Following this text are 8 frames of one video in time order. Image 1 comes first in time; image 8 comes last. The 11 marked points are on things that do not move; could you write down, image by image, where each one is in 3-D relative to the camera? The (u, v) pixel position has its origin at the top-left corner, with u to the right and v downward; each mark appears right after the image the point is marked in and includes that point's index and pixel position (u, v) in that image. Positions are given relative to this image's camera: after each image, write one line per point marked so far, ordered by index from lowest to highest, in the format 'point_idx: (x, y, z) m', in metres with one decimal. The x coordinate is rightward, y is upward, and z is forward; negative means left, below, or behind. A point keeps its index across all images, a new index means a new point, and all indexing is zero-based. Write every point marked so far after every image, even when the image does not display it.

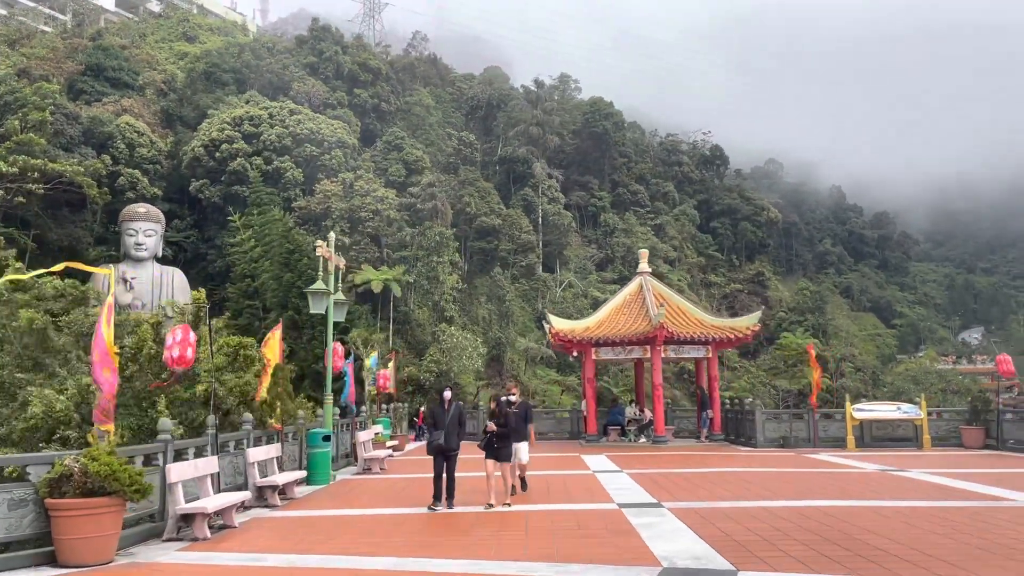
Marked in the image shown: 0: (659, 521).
0: (+1.0, -1.5, +5.5) m
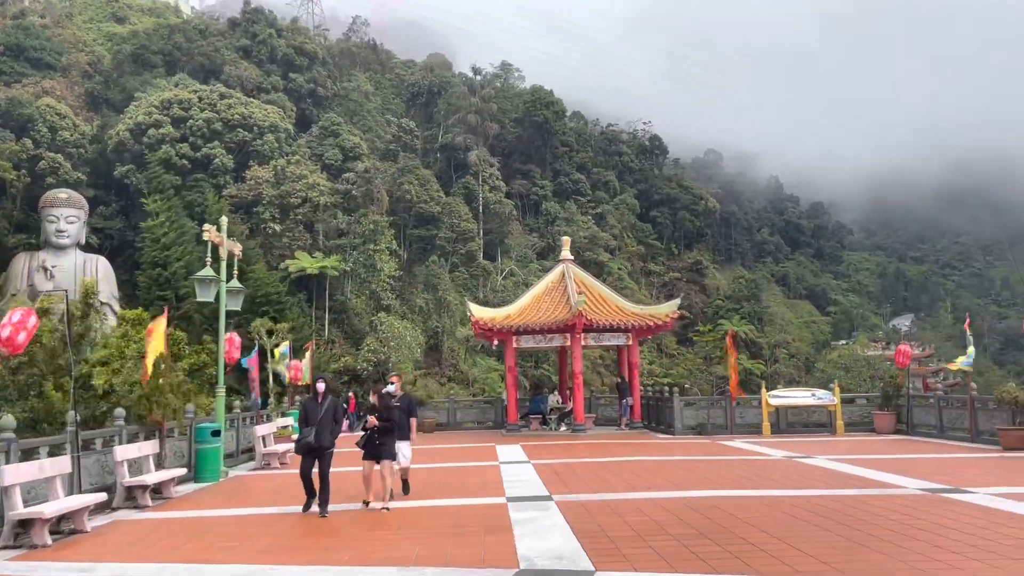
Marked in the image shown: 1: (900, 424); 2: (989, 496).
0: (+0.2, -1.5, +5.3) m
1: (+5.7, -2.0, +12.3) m
2: (+3.3, -1.5, +5.8) m
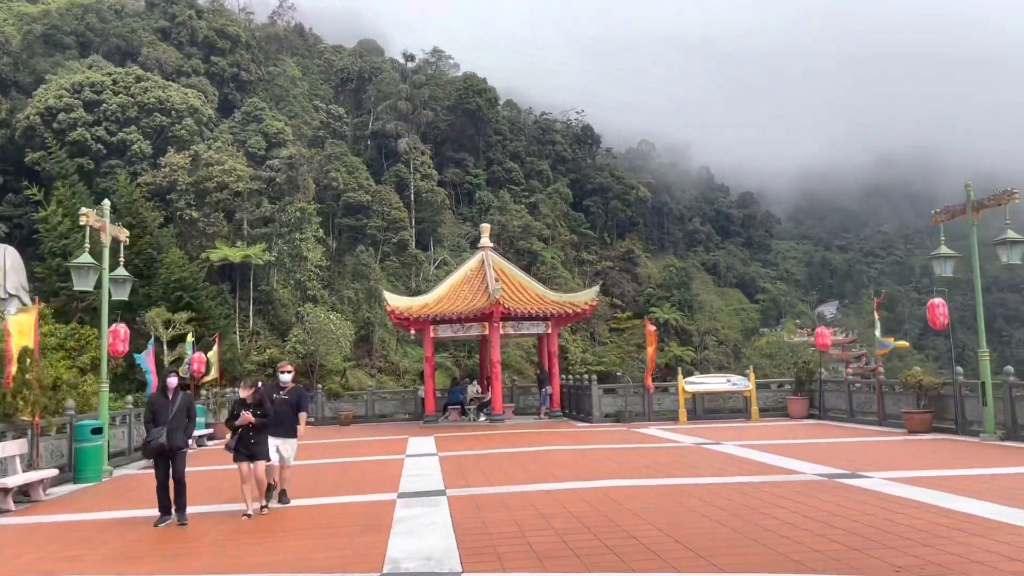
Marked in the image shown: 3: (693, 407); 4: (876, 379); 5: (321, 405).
0: (-0.5, -1.4, +5.0) m
1: (+4.5, -1.8, +12.4) m
2: (+2.6, -1.3, +5.8) m
3: (+2.8, -1.8, +12.9) m
4: (+4.7, -1.2, +10.8) m
5: (-3.4, -2.1, +14.8) m
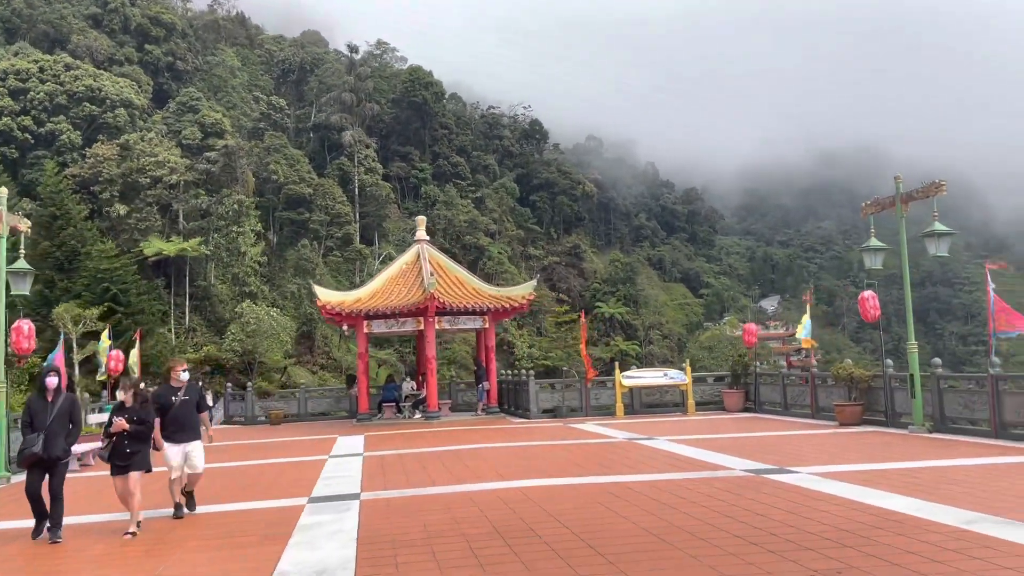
0: (-1.0, -1.3, +4.7) m
1: (+3.5, -1.7, +12.4) m
2: (+2.1, -1.3, +5.7) m
3: (+1.8, -1.7, +12.8) m
4: (+3.9, -1.1, +10.9) m
5: (-4.5, -2.0, +14.3) m
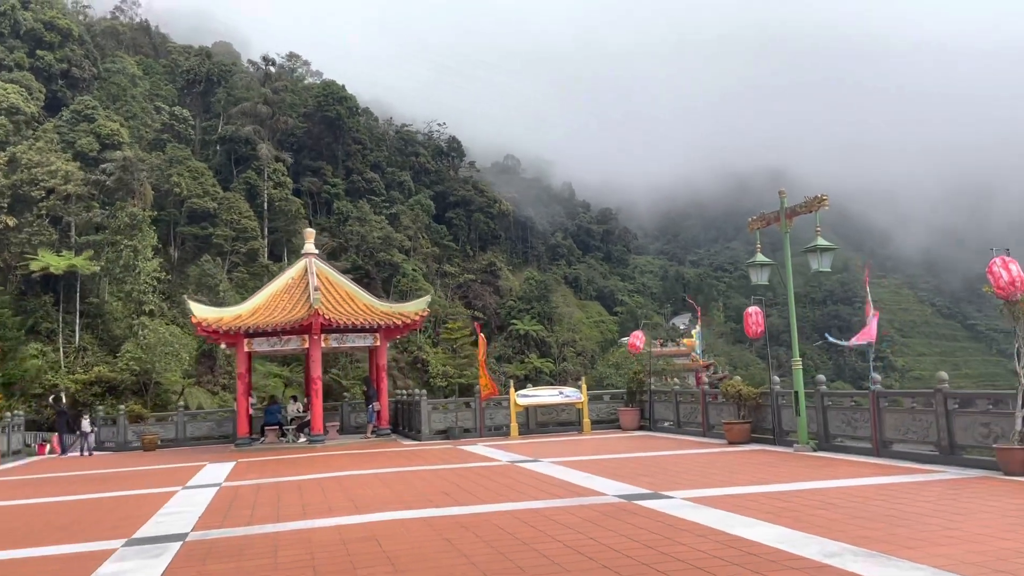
0: (-1.9, -1.4, +4.1) m
1: (+1.9, -1.9, +12.2) m
2: (+1.1, -1.4, +5.4) m
3: (+0.2, -2.0, +12.4) m
4: (+2.4, -1.3, +10.7) m
5: (-6.2, -2.3, +13.3) m
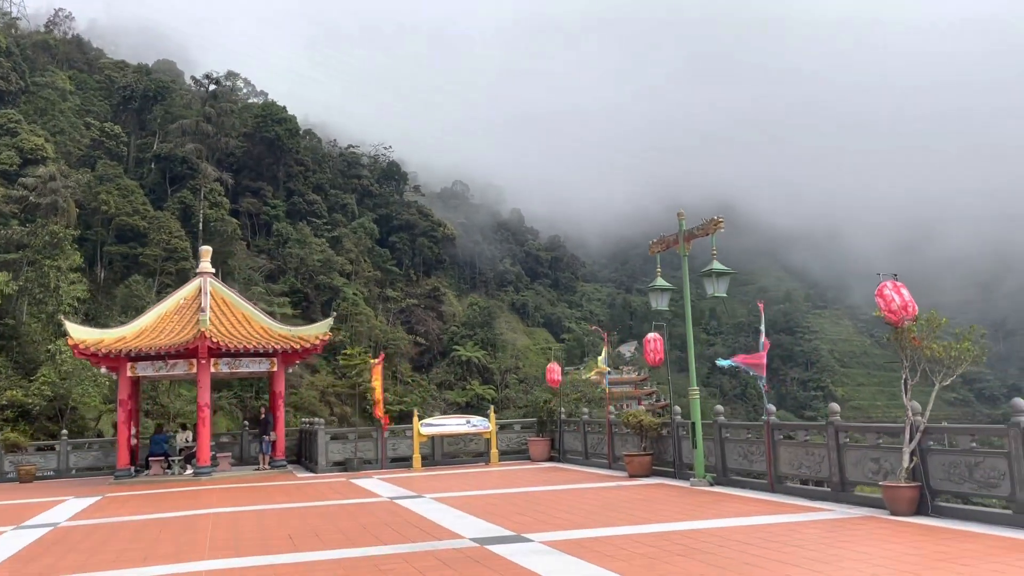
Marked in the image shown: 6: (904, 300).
0: (-2.7, -1.4, +3.5) m
1: (+0.6, -2.3, +11.7) m
2: (+0.2, -1.5, +4.9) m
3: (-1.2, -2.3, +11.8) m
4: (+1.2, -1.6, +10.3) m
5: (-7.6, -2.6, +12.4) m
6: (+2.7, -0.1, +5.7) m
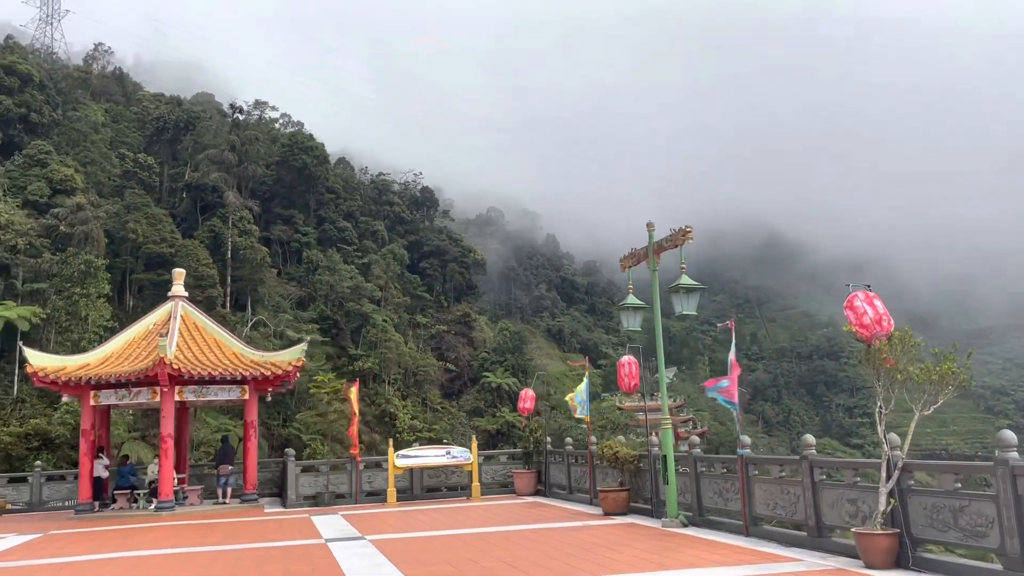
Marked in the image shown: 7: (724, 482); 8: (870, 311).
0: (-3.4, -1.5, +2.9) m
1: (+0.4, -2.6, +10.9) m
2: (-0.4, -1.6, +4.1) m
3: (-1.4, -2.6, +11.1) m
4: (+0.9, -1.9, +9.5) m
5: (-7.8, -2.9, +12.0) m
6: (+2.1, -0.2, +4.9) m
7: (+1.7, -1.6, +6.7) m
8: (+2.1, -0.1, +4.9) m
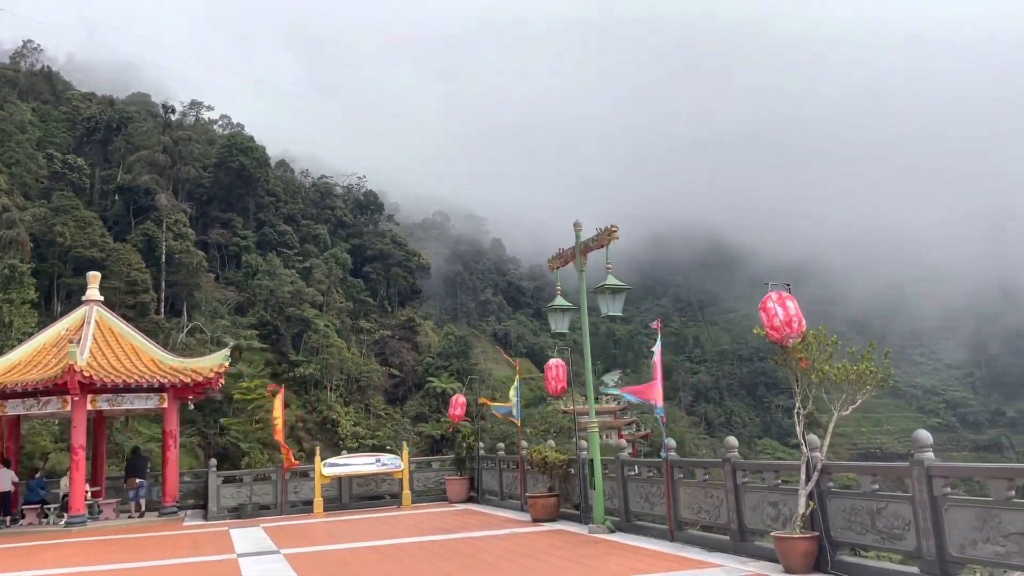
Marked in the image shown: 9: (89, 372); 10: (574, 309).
0: (-3.7, -1.5, +2.4) m
1: (-0.5, -2.6, +10.7) m
2: (-0.8, -1.6, +3.9) m
3: (-2.3, -2.7, +10.8) m
4: (+0.1, -1.9, +9.3) m
5: (-8.7, -3.0, +11.2) m
6: (+1.6, -0.1, +4.8) m
7: (+1.1, -1.6, +6.6) m
8: (+1.6, -0.1, +4.9) m
9: (-5.0, -1.0, +9.9) m
10: (+0.6, -0.2, +7.8) m
